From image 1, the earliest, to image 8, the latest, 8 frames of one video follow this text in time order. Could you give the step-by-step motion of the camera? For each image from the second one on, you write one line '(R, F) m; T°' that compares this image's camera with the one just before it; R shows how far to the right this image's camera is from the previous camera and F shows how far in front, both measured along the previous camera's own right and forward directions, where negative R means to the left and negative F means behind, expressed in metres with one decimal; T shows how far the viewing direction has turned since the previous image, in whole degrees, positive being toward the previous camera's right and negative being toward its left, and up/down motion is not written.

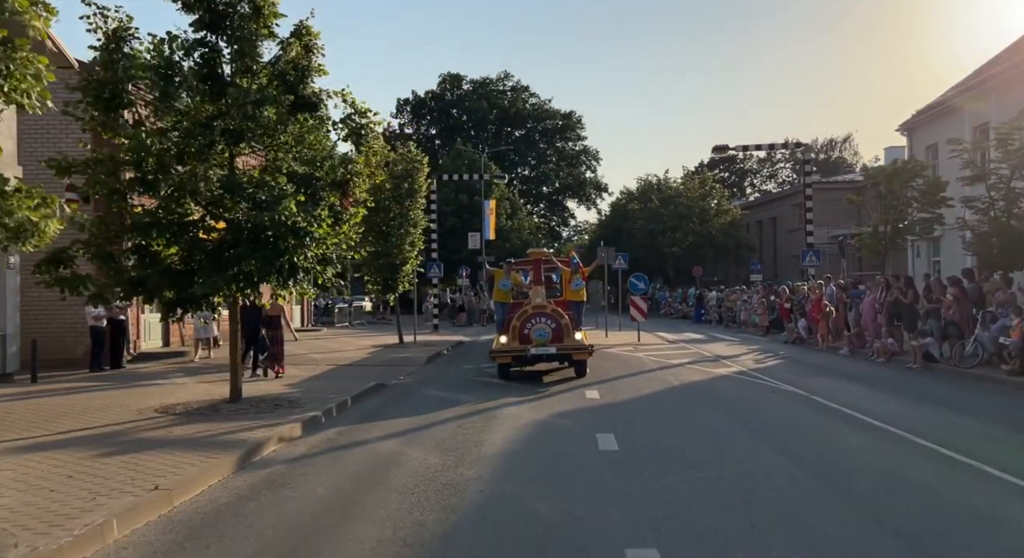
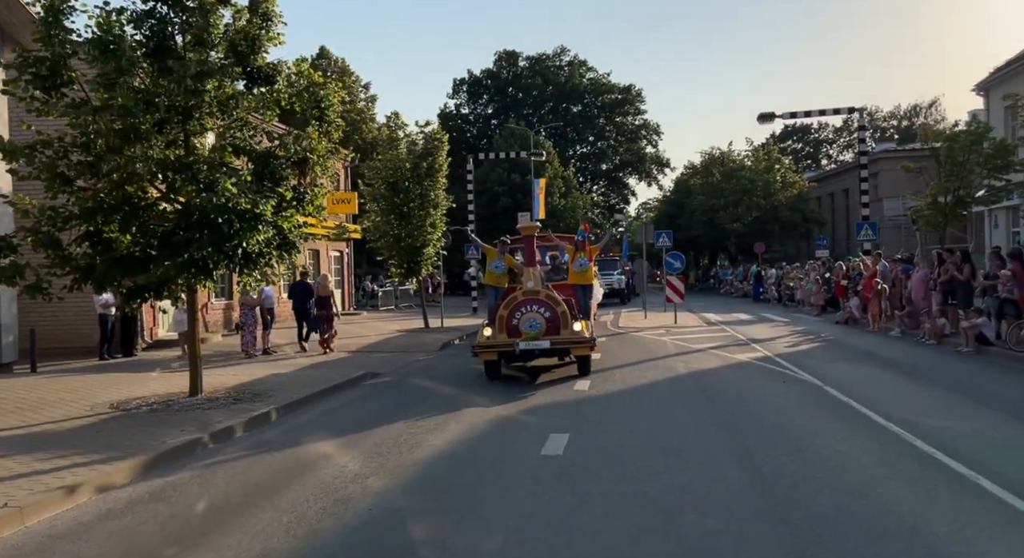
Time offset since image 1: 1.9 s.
(+1.4, +1.1) m; -5°
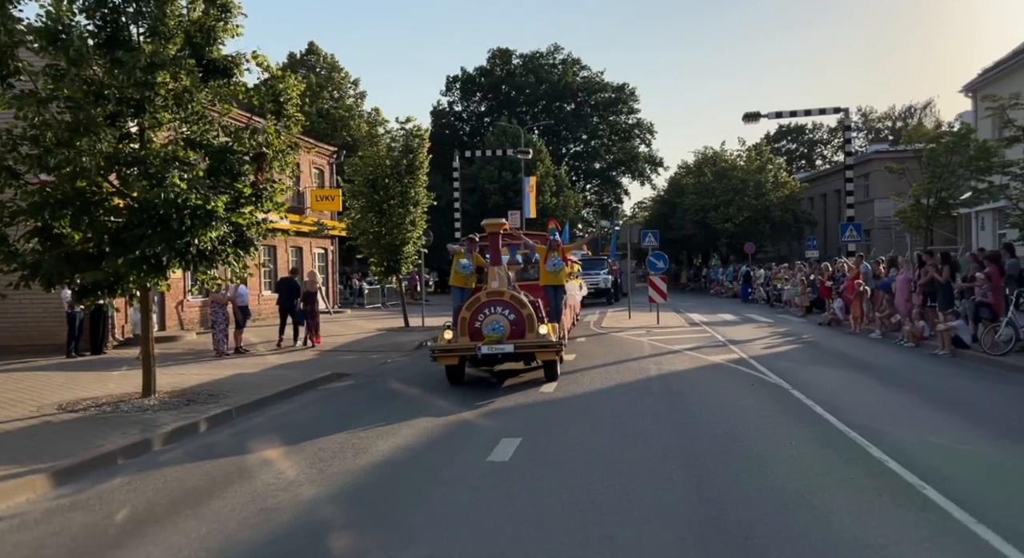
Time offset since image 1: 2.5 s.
(+0.5, +0.3) m; 0°
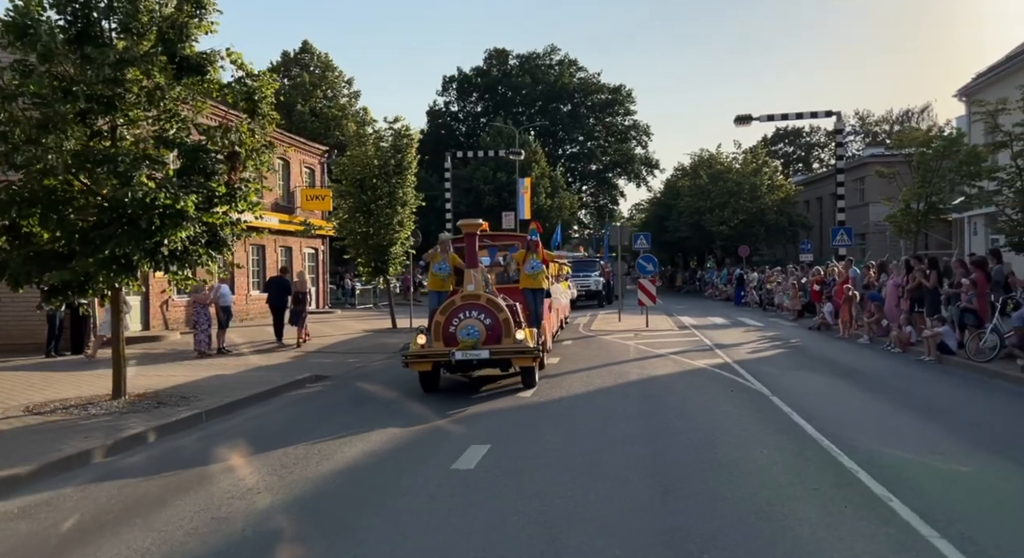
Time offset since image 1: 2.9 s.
(+0.3, +0.2) m; 0°
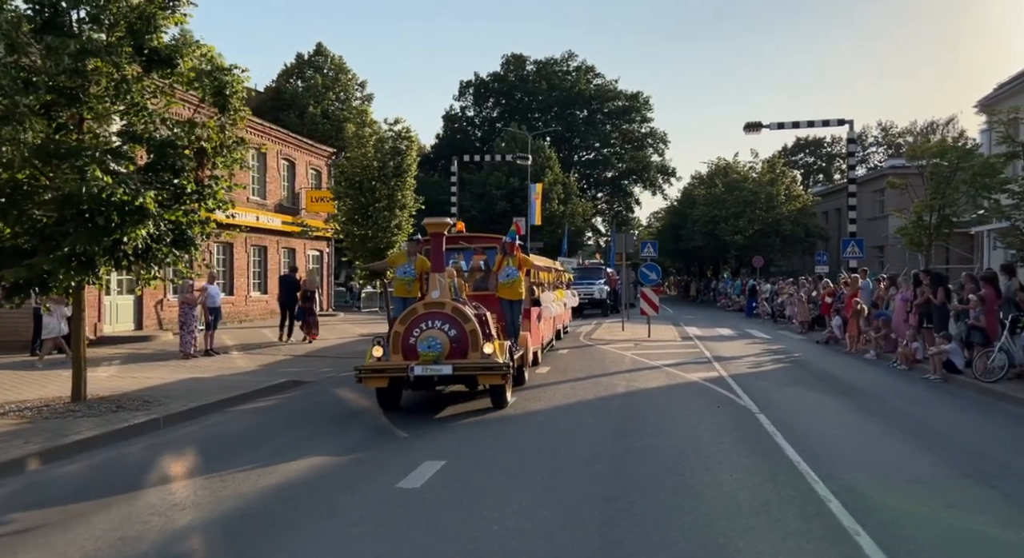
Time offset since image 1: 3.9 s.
(+0.6, +0.5) m; -1°
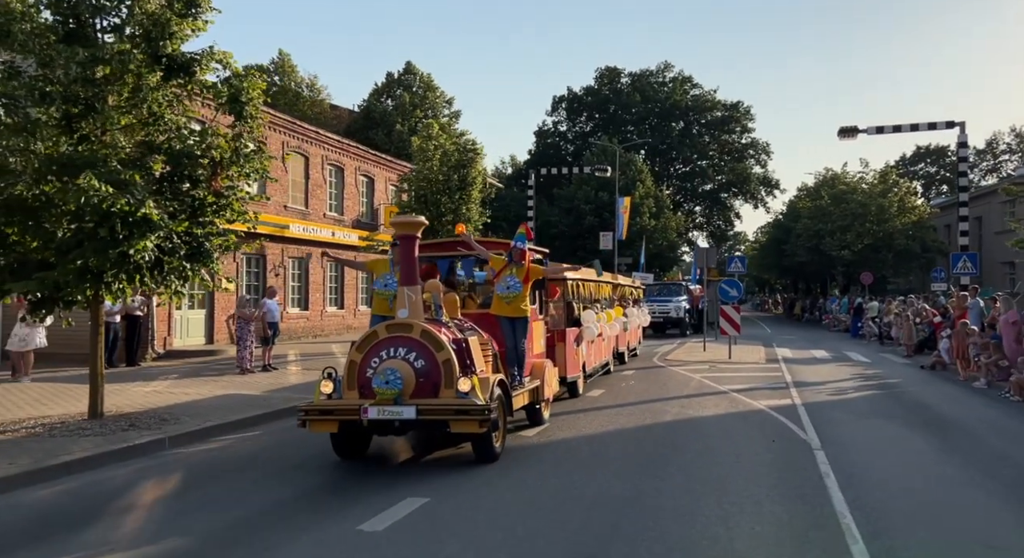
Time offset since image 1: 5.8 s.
(+0.9, +1.0) m; -7°
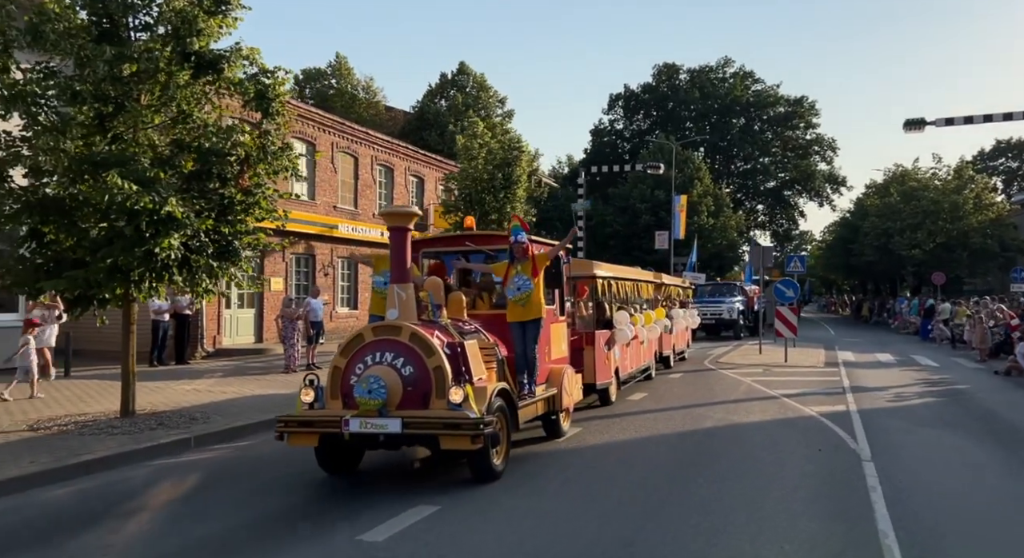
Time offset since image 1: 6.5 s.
(+0.4, +0.4) m; -4°
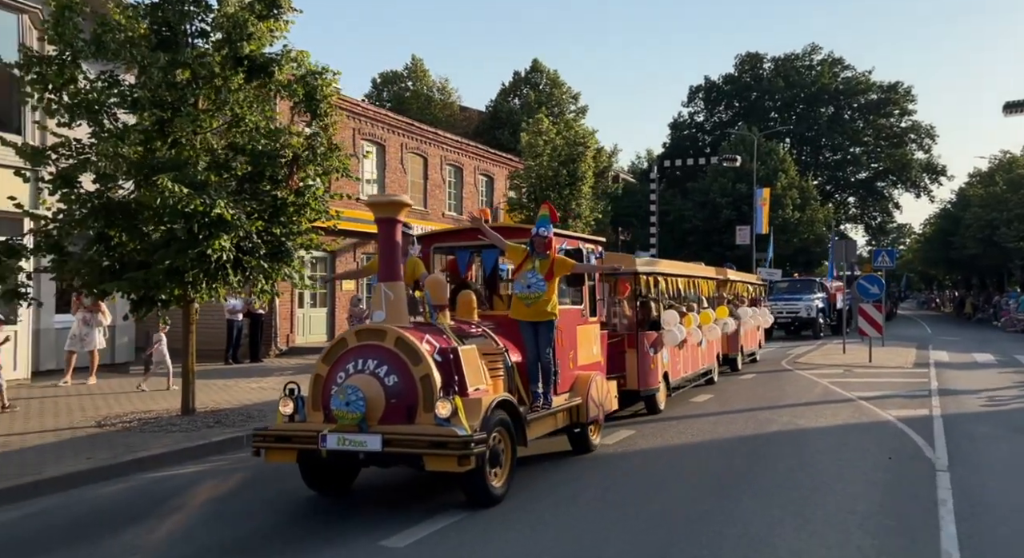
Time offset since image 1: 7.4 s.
(+0.4, +0.3) m; -6°
